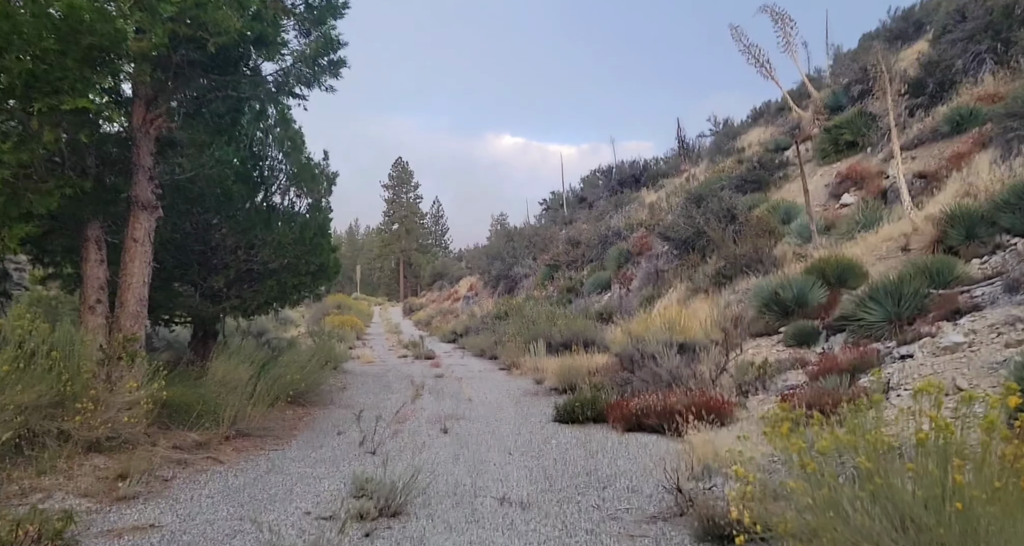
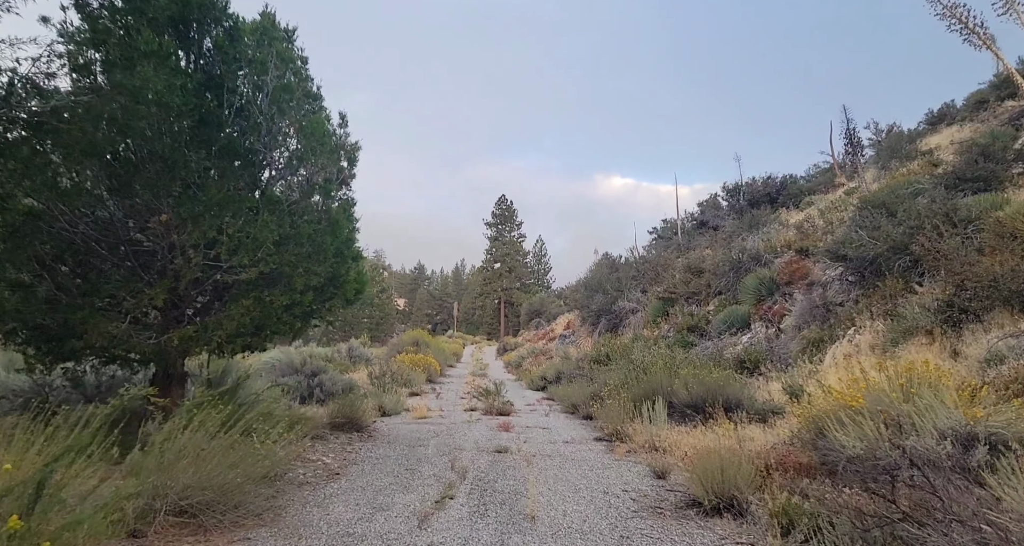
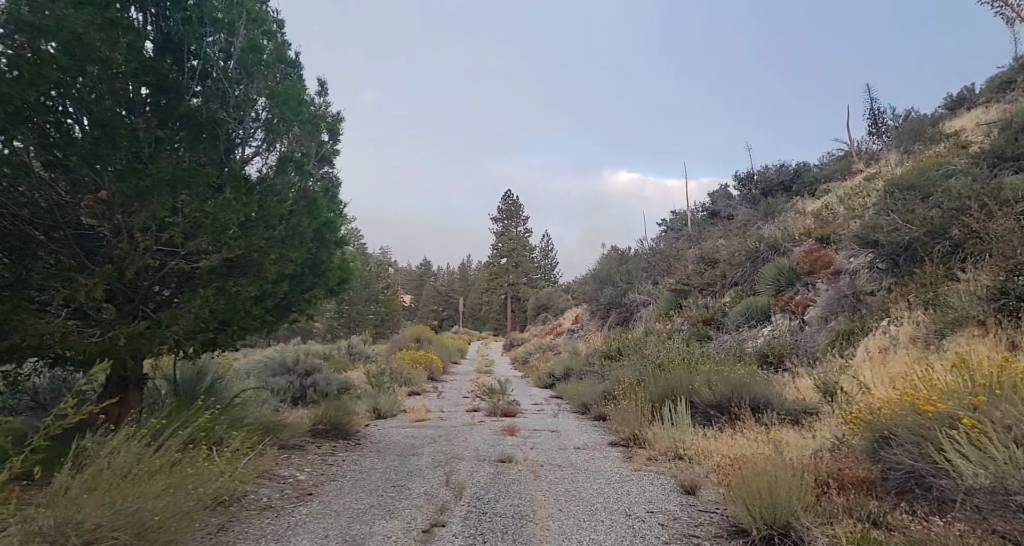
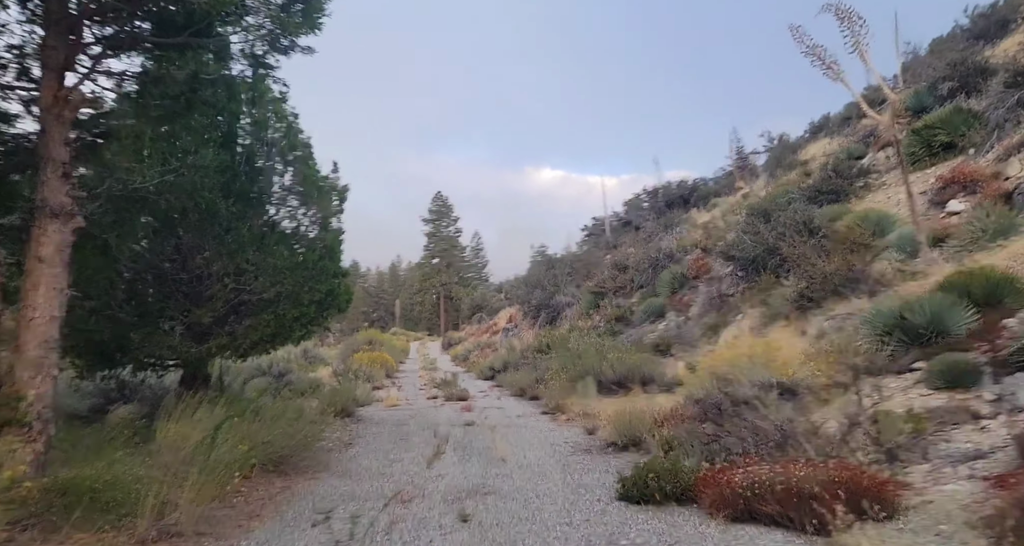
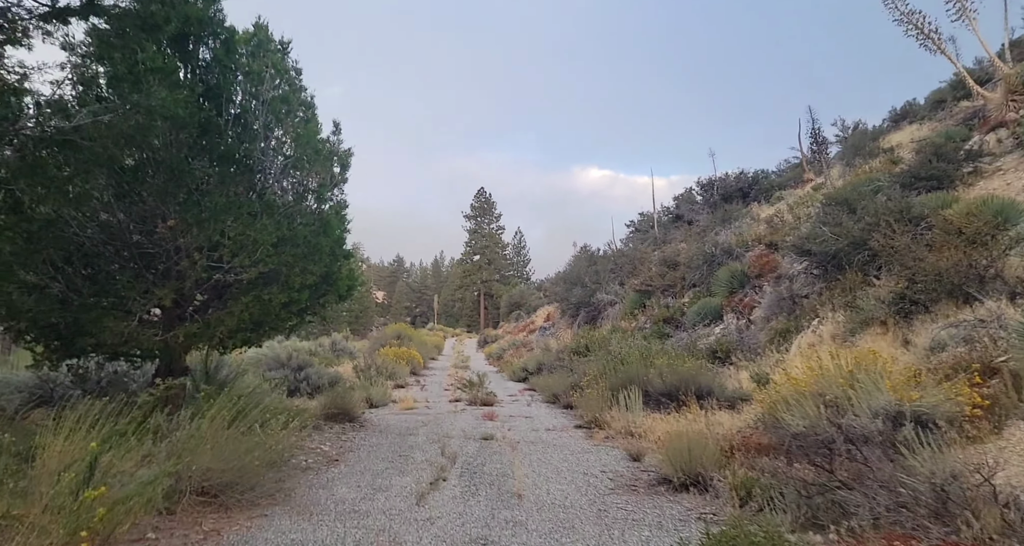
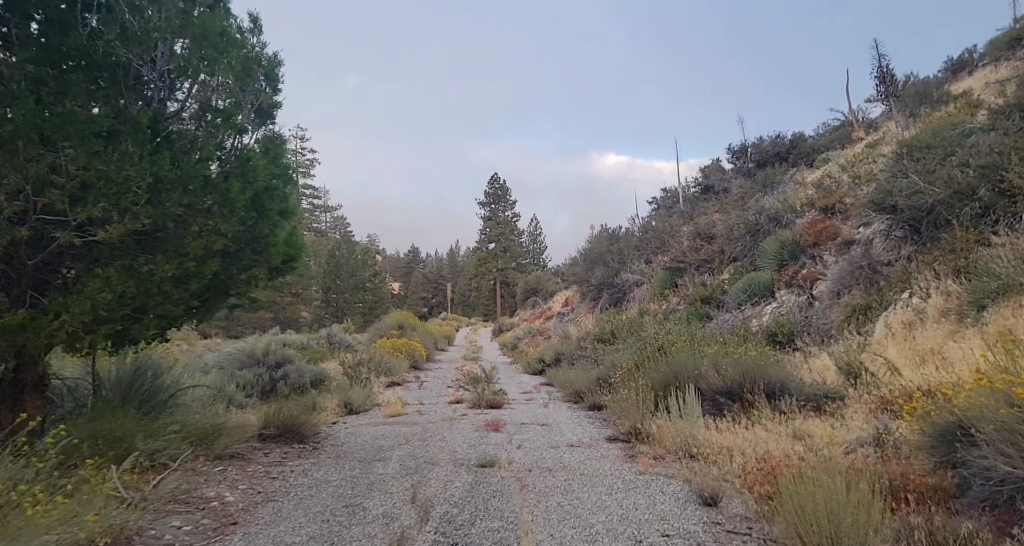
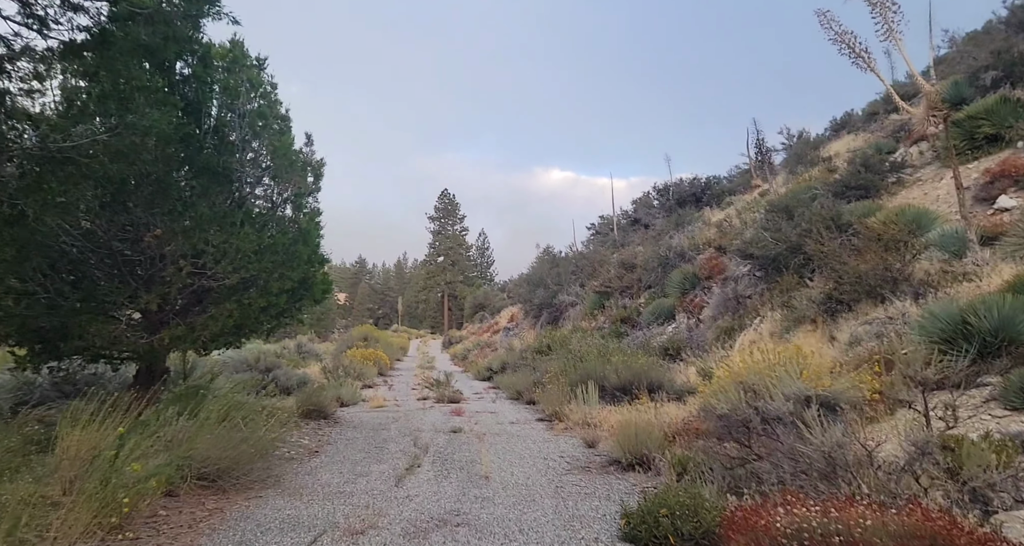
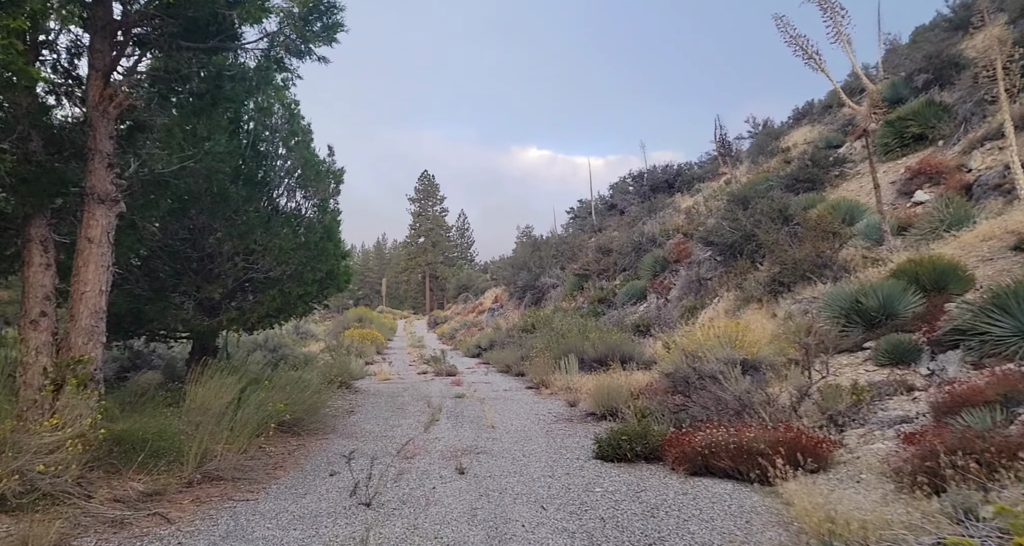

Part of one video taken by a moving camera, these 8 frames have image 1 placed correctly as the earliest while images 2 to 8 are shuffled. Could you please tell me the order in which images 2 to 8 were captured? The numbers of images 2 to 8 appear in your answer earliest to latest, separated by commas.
8, 4, 7, 5, 2, 3, 6
